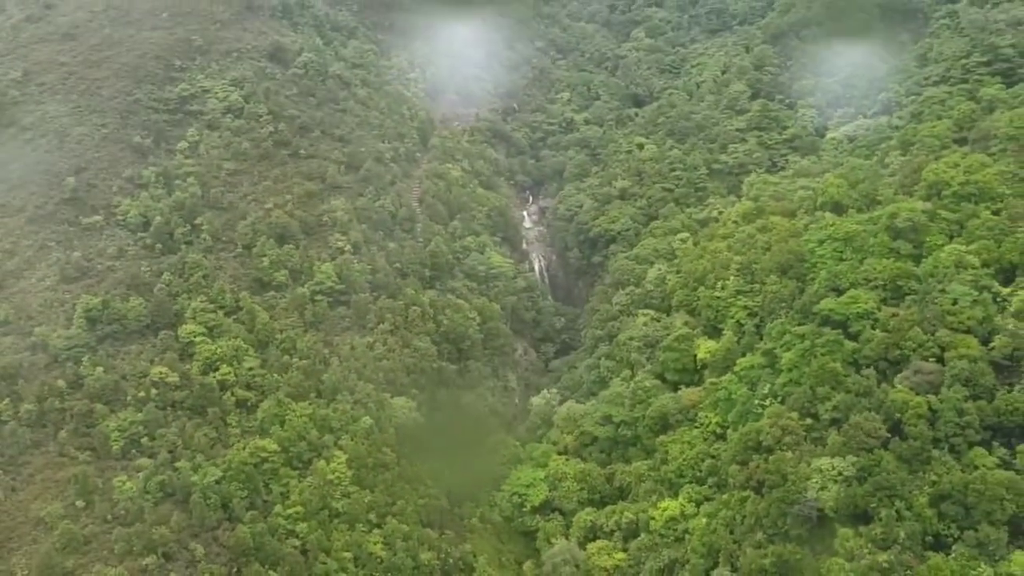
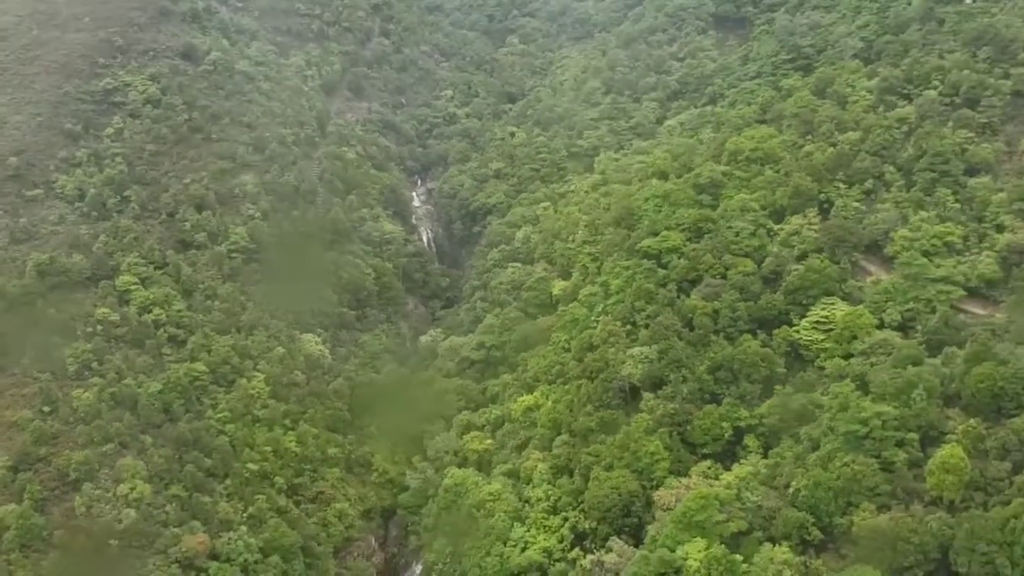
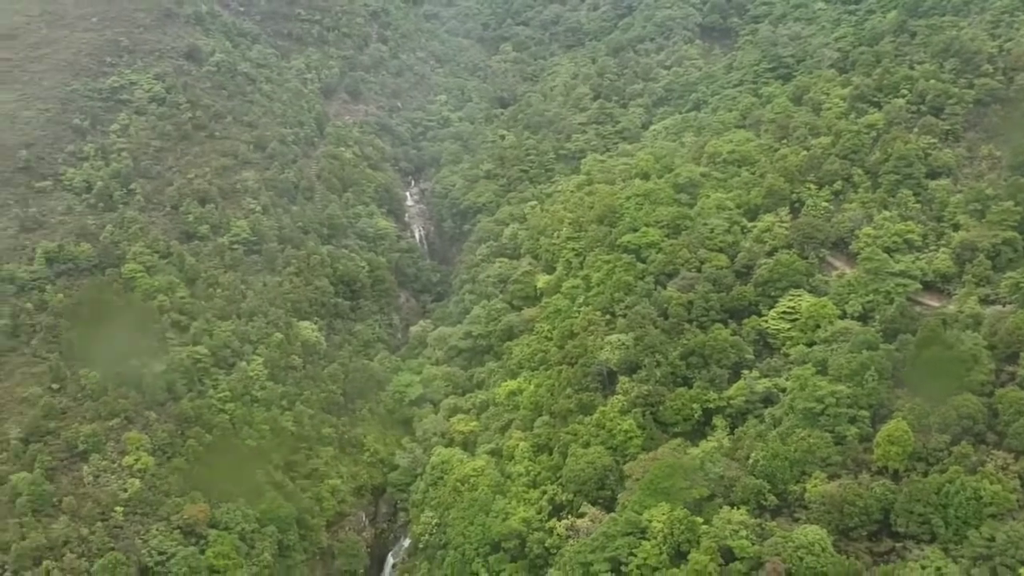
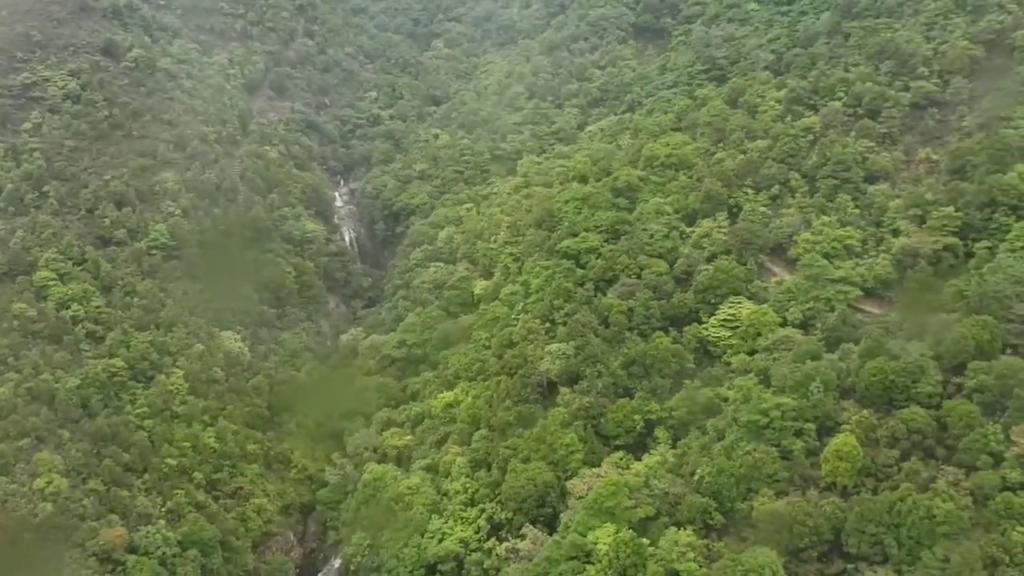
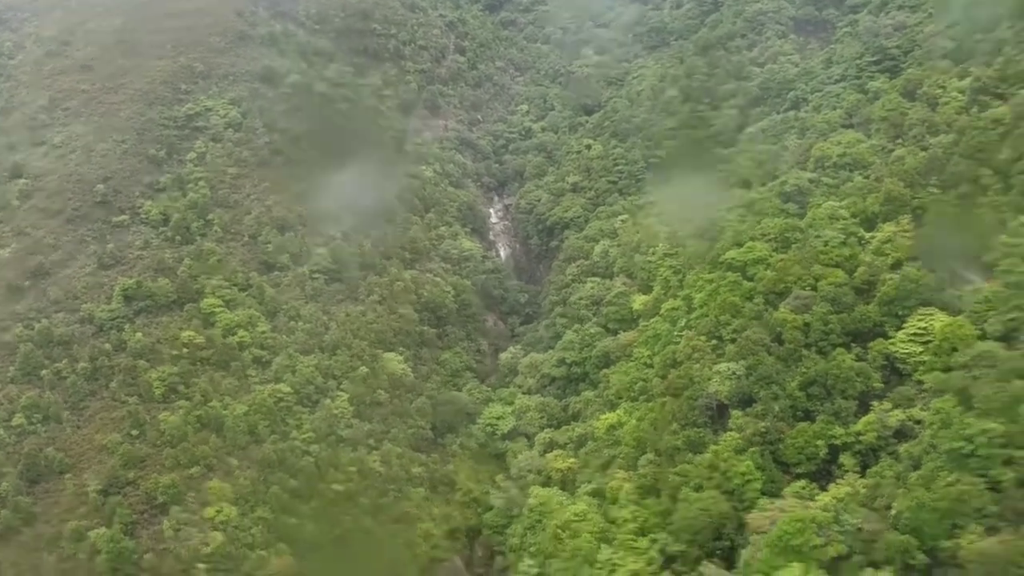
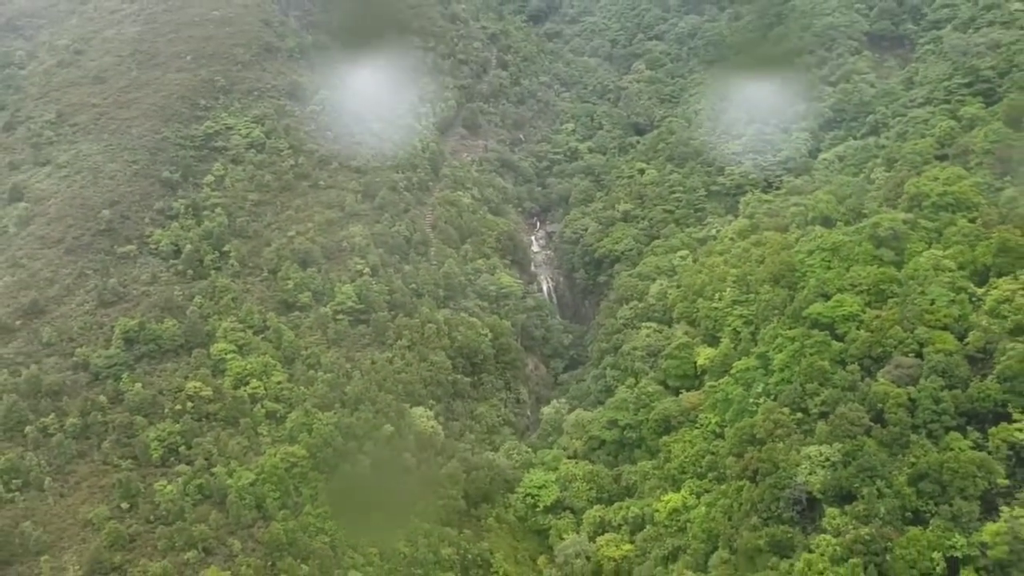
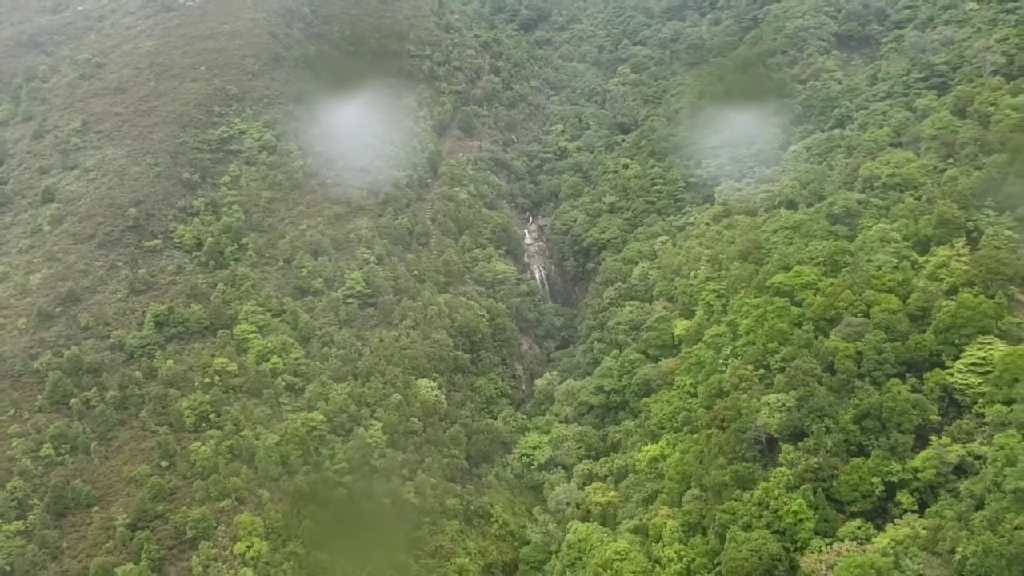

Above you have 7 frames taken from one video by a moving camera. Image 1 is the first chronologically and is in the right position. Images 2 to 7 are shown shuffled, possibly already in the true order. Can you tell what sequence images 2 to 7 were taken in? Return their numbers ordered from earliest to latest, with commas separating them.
6, 7, 5, 2, 4, 3
